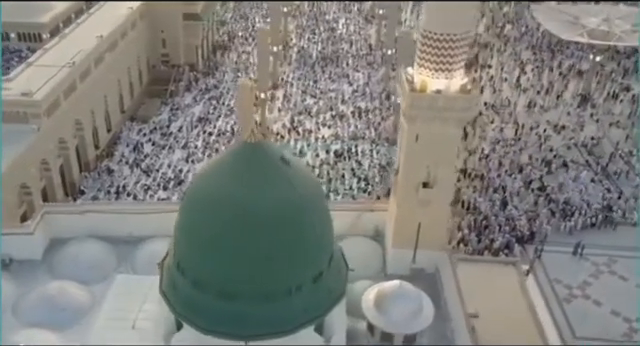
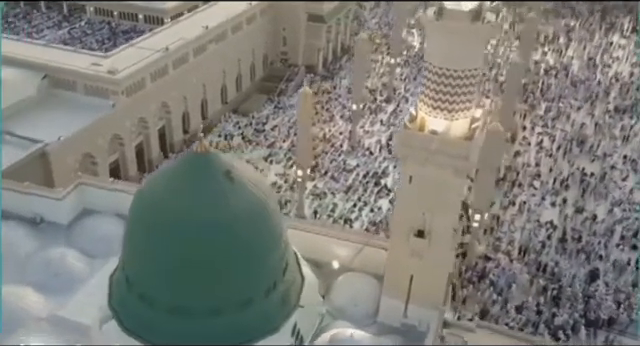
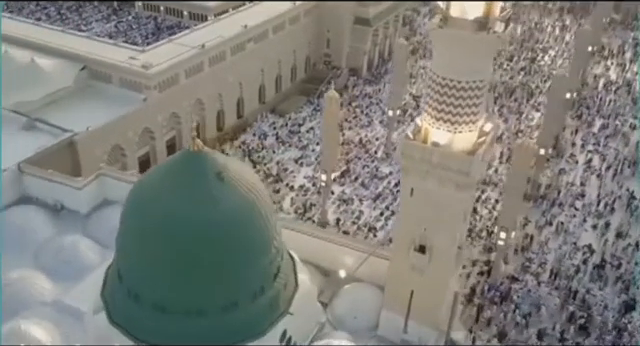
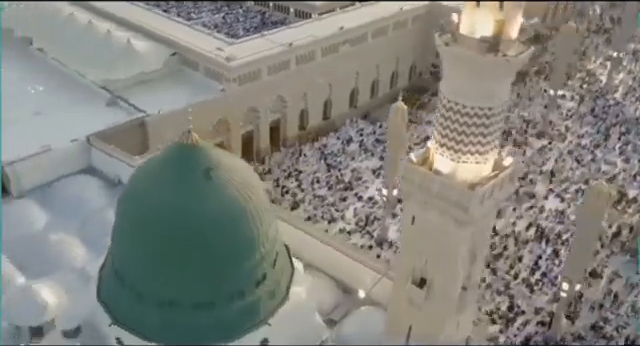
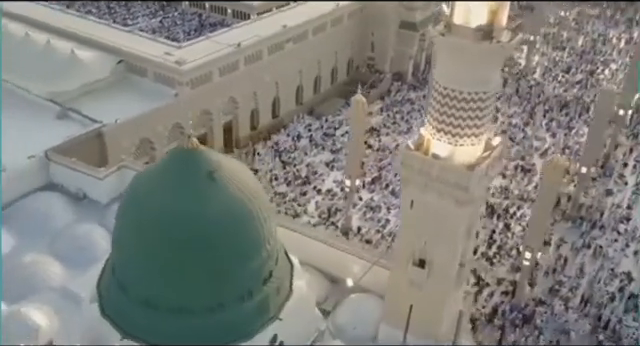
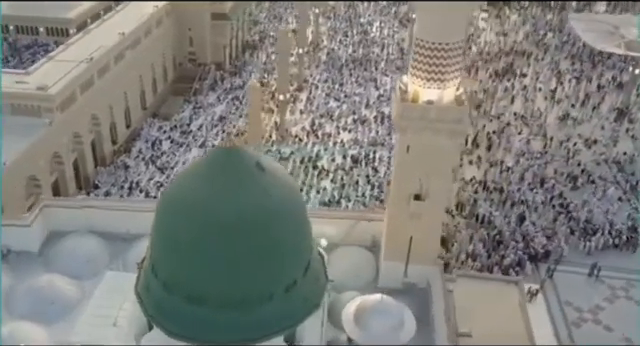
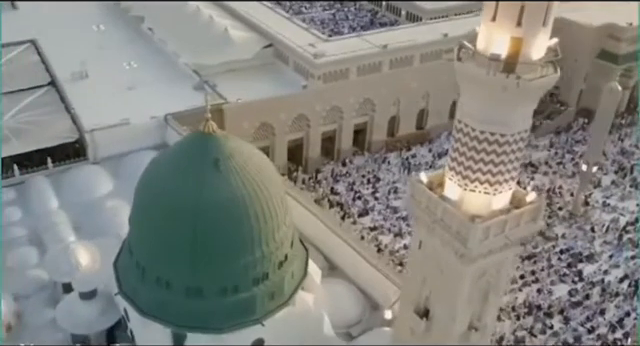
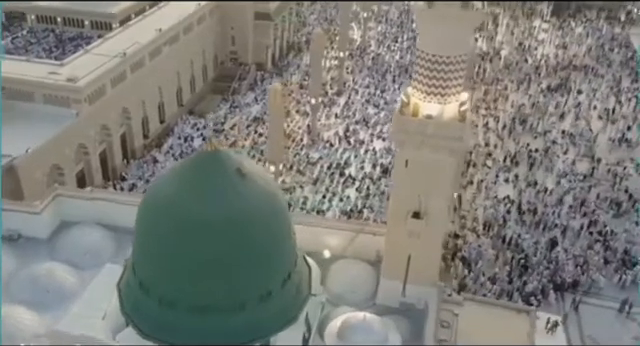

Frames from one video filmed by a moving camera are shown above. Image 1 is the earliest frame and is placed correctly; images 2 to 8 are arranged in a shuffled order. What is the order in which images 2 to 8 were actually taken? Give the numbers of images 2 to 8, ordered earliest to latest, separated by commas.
6, 8, 2, 3, 5, 4, 7
